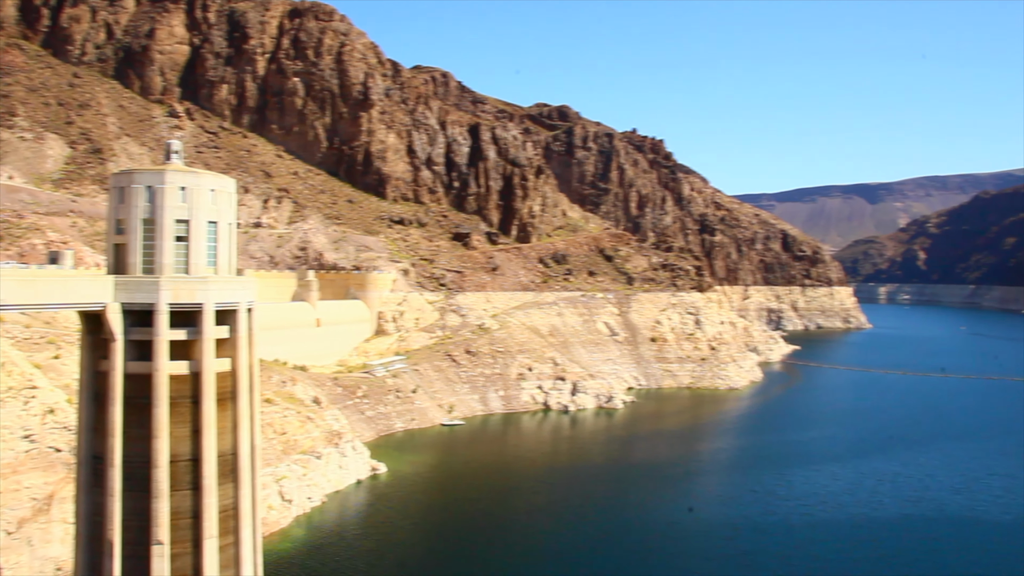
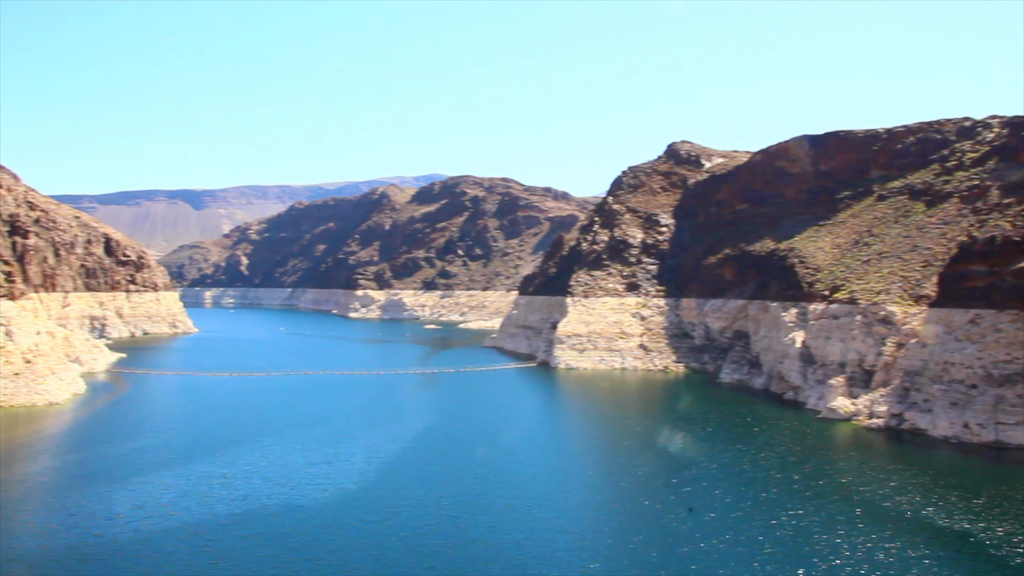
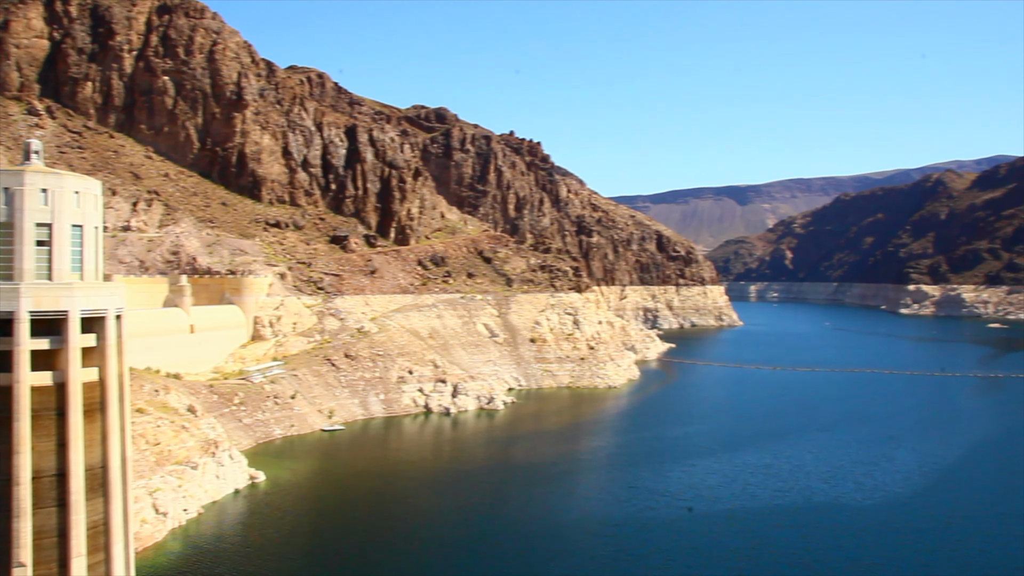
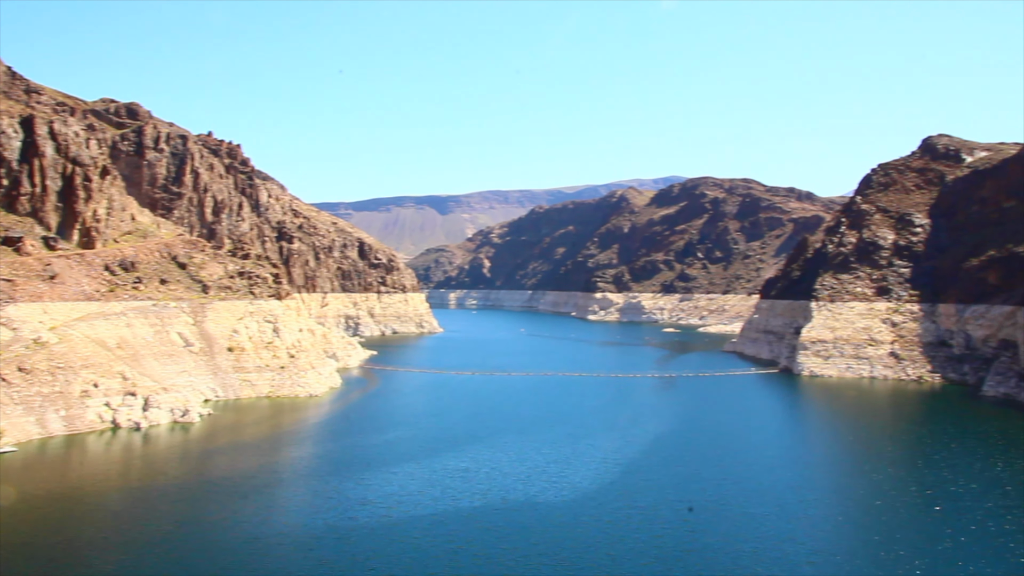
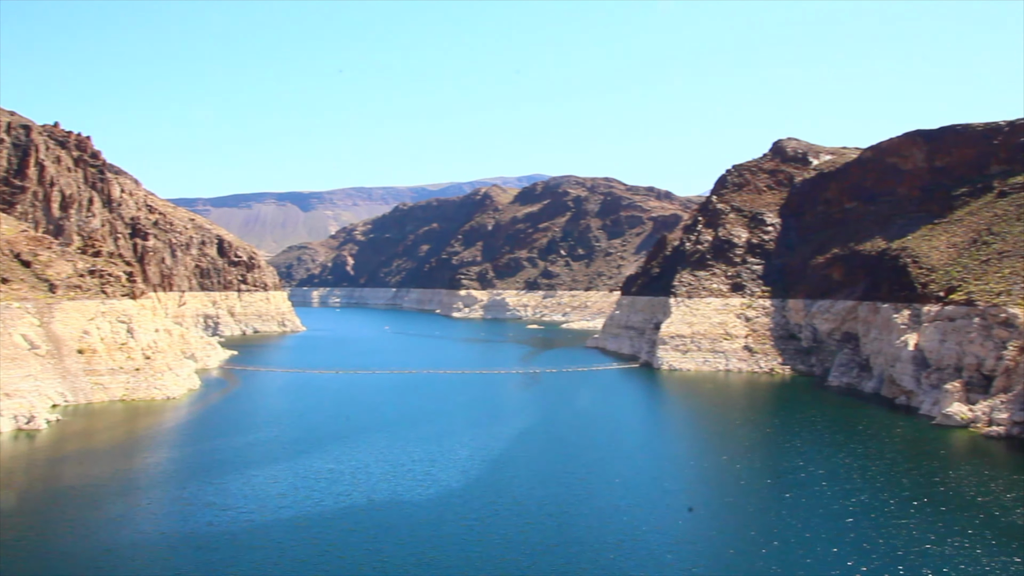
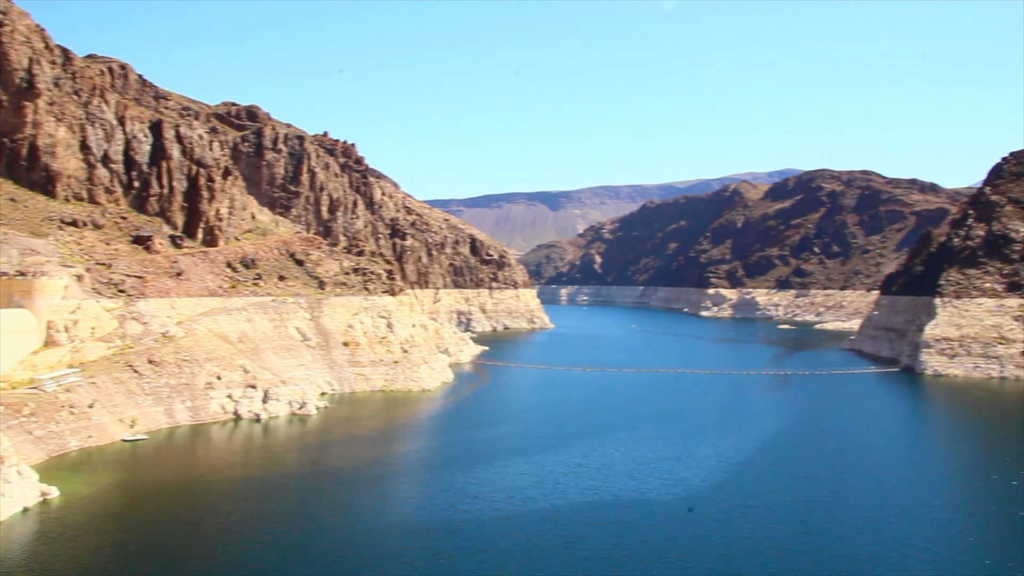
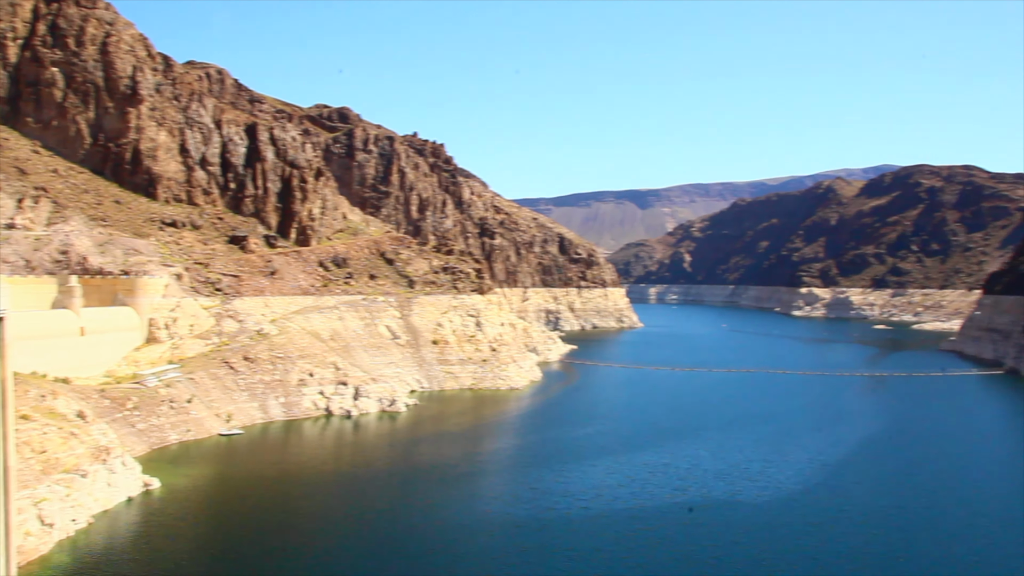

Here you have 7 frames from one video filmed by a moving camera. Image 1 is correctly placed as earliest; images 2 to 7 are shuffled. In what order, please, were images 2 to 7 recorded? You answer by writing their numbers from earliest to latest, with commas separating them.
3, 7, 6, 4, 5, 2
